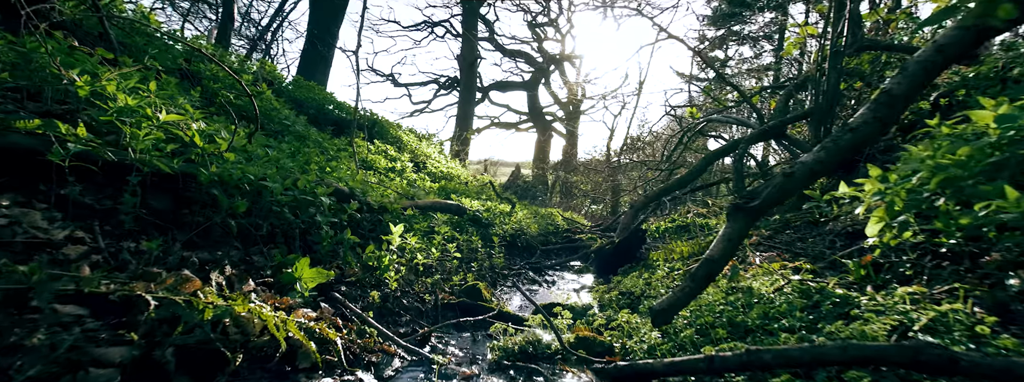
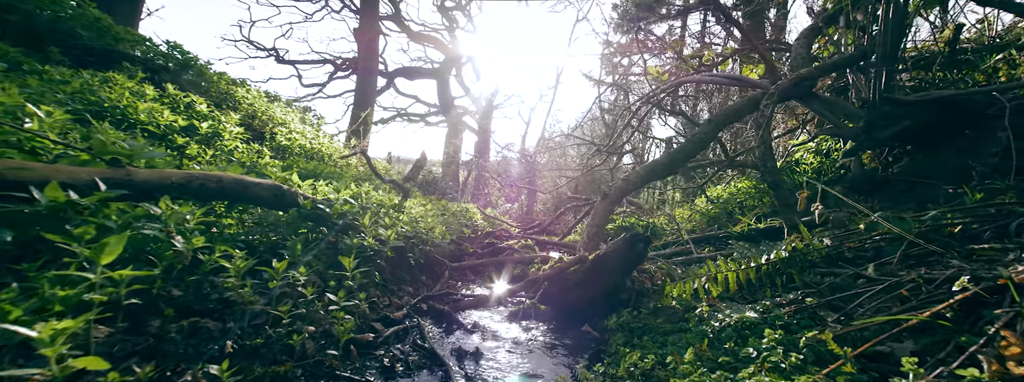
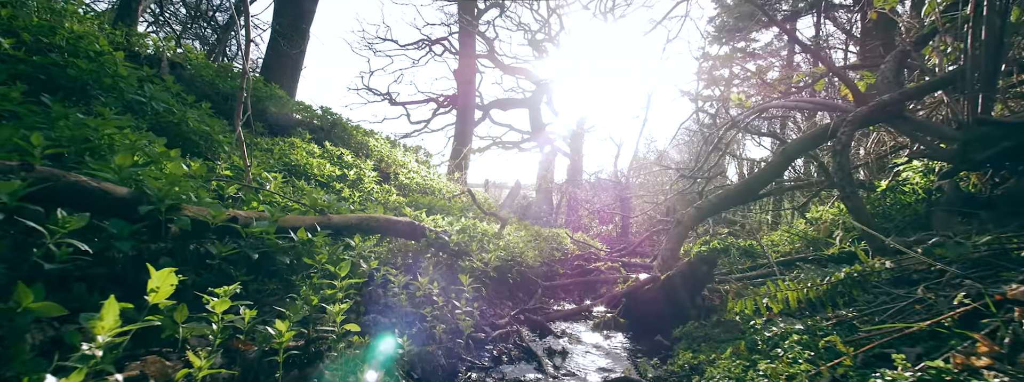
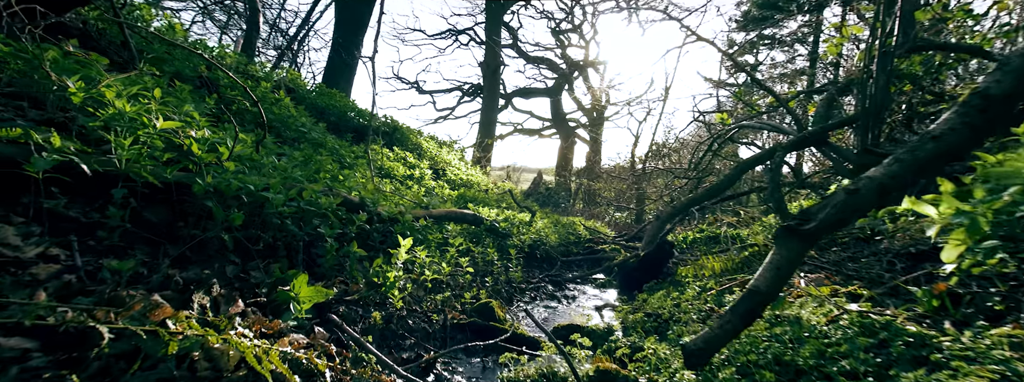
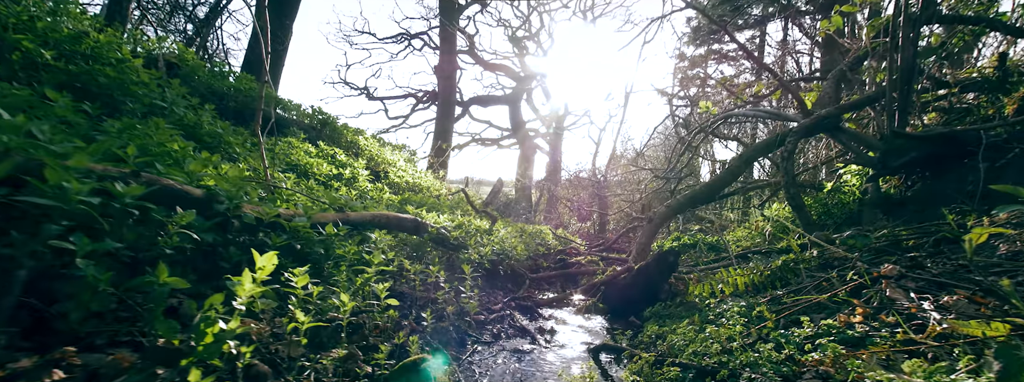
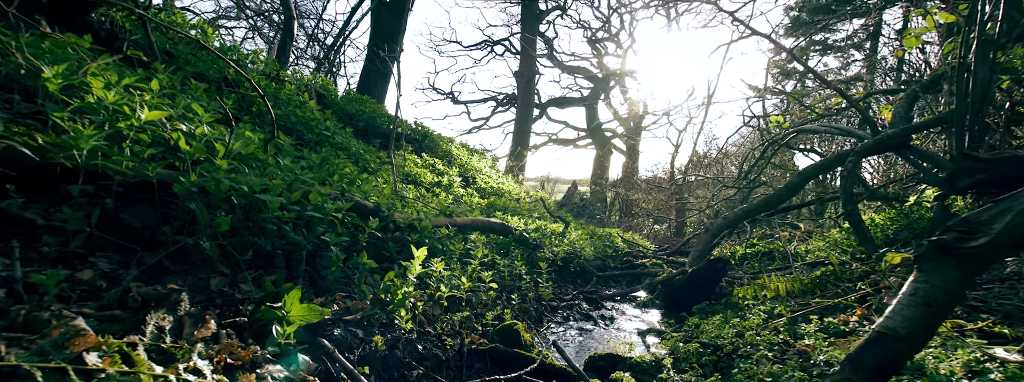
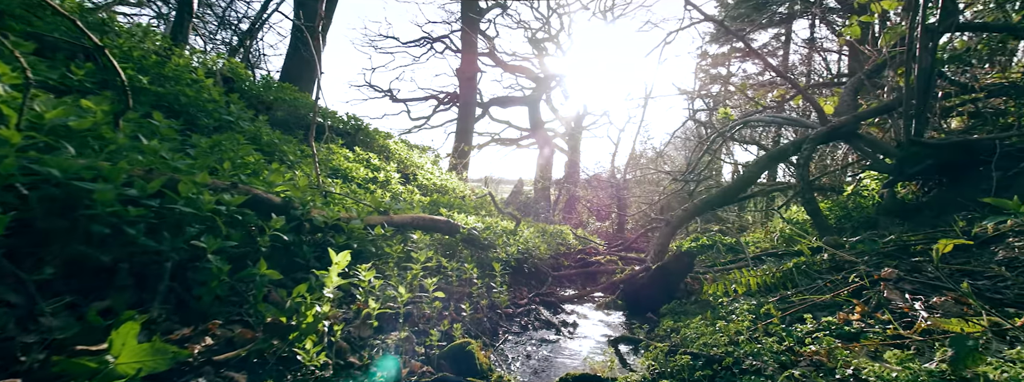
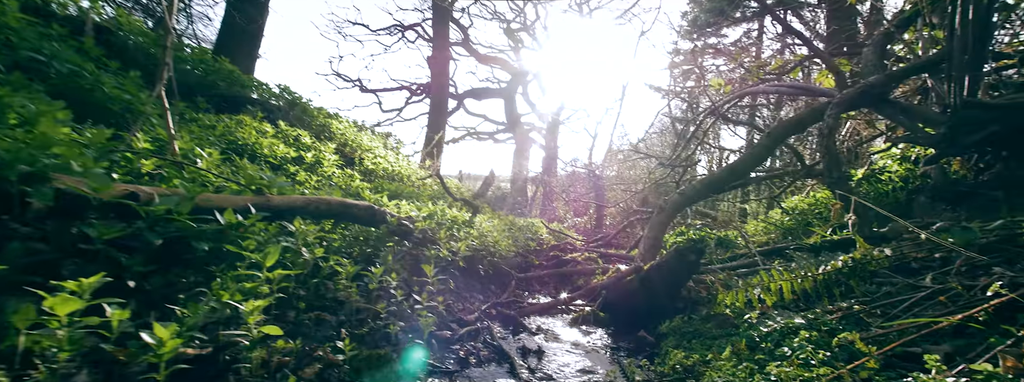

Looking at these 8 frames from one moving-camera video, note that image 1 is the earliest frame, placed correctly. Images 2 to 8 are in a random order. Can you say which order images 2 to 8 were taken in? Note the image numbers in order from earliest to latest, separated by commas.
4, 6, 7, 5, 3, 8, 2
